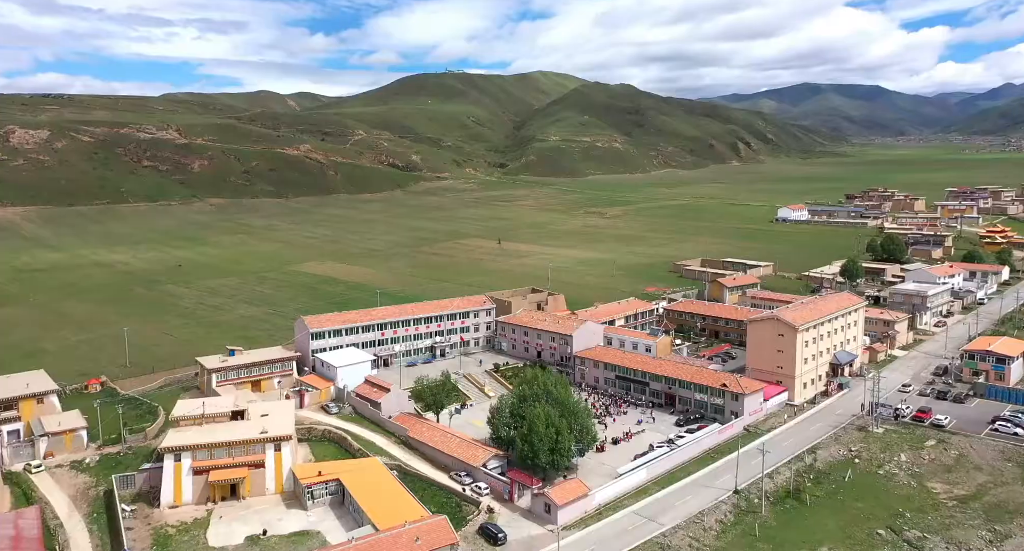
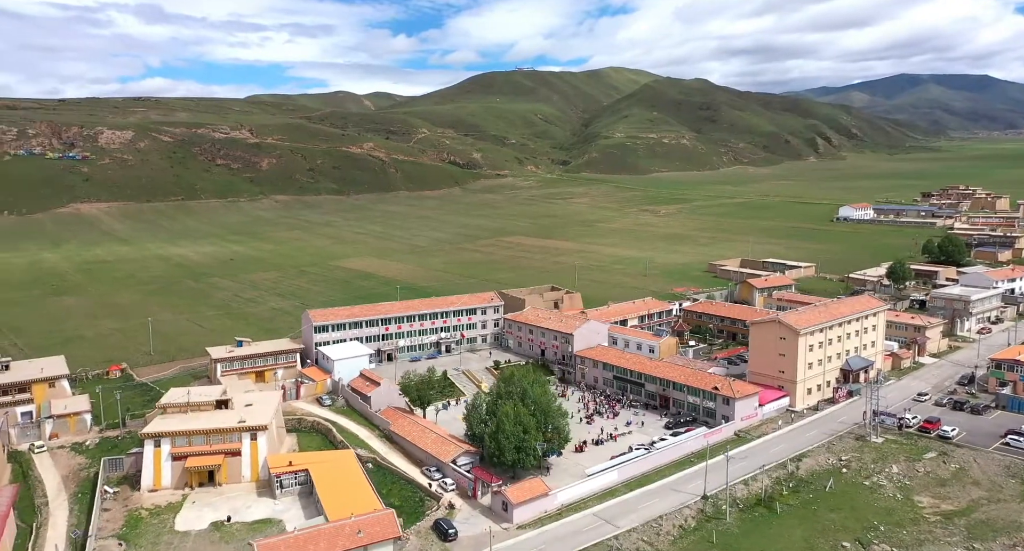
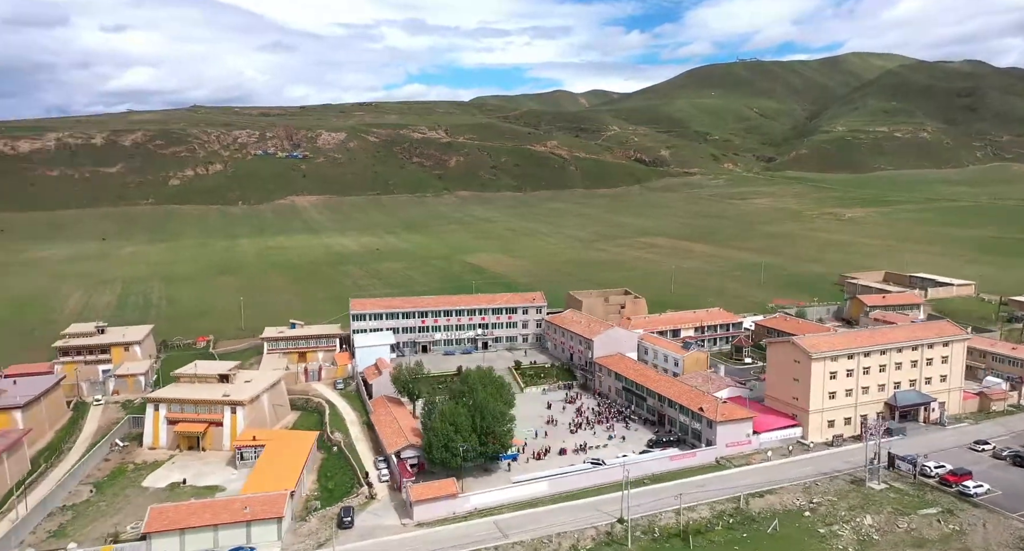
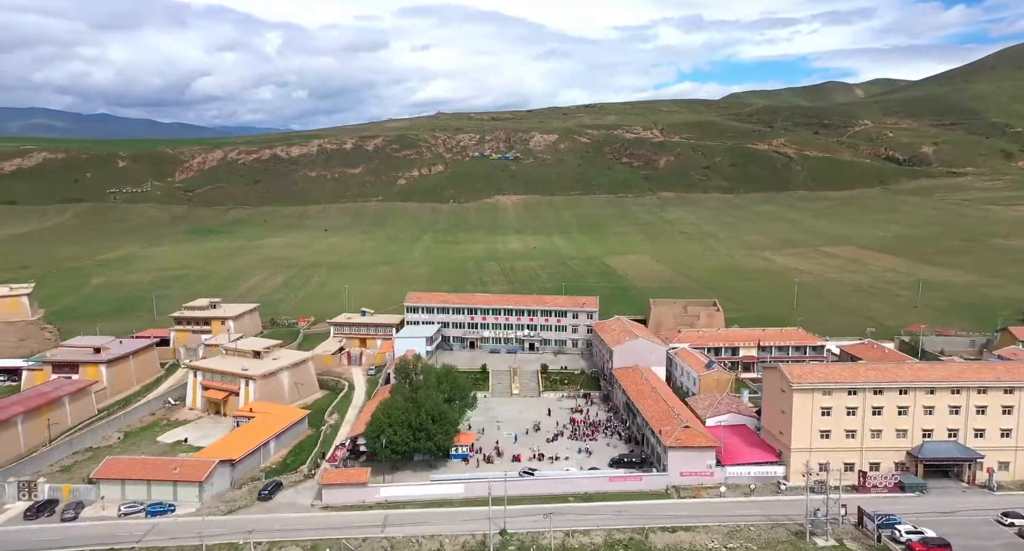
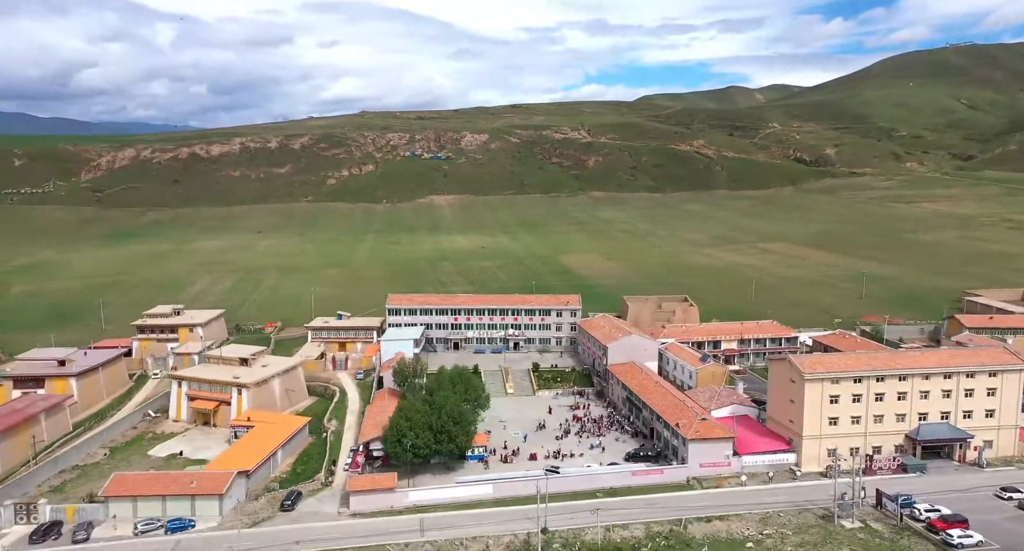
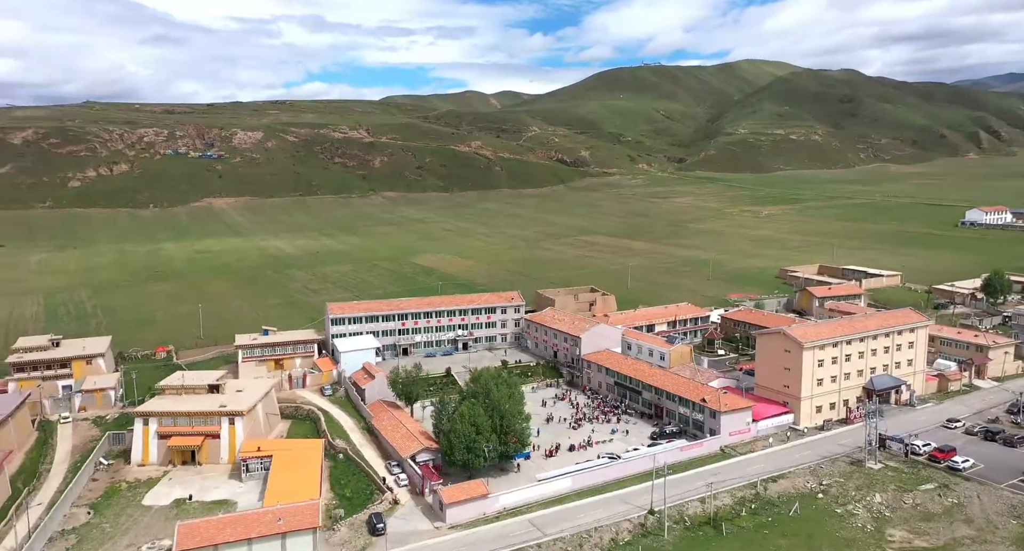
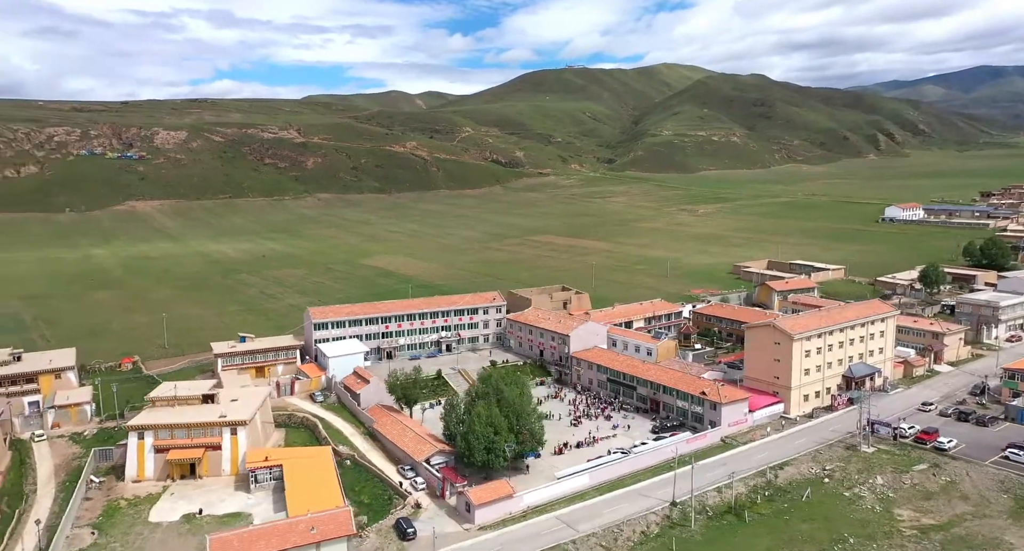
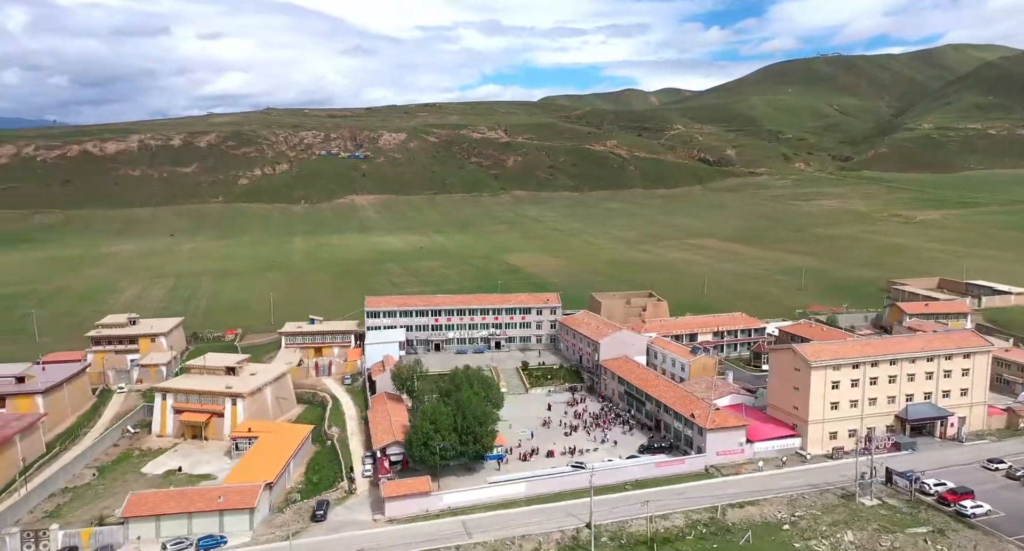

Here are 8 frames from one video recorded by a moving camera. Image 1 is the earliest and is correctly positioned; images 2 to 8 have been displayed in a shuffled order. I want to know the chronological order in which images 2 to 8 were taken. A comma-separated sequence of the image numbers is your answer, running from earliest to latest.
2, 7, 6, 3, 8, 5, 4
